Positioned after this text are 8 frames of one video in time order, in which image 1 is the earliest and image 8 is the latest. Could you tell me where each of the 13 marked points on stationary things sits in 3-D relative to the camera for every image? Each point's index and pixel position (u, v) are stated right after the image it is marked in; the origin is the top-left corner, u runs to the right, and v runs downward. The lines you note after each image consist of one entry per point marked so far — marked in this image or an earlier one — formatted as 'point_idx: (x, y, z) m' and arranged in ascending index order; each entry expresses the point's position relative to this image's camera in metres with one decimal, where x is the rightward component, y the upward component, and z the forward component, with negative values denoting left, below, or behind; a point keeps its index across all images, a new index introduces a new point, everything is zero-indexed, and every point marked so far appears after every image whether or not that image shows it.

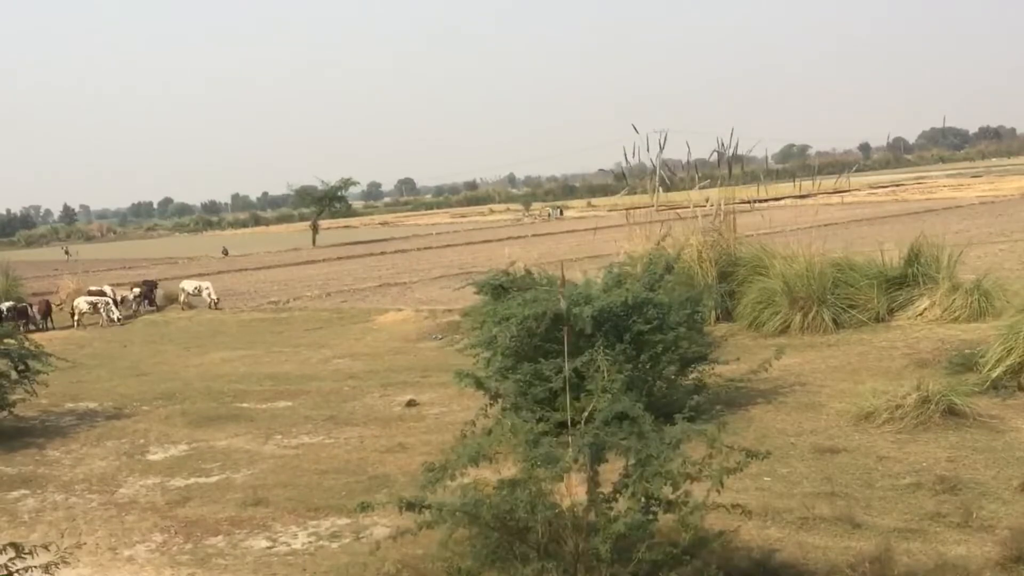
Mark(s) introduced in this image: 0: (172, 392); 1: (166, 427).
0: (-4.9, -1.5, +12.8) m
1: (-4.1, -1.7, +10.6) m
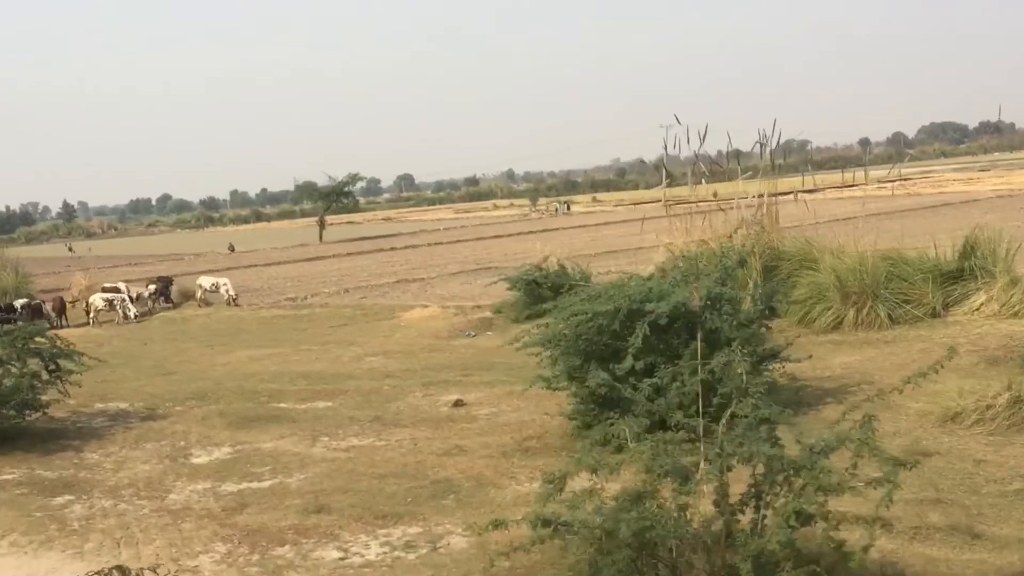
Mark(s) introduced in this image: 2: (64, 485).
0: (-4.3, -1.5, +12.5) m
1: (-3.5, -1.6, +10.2) m
2: (-4.2, -1.9, +8.4) m
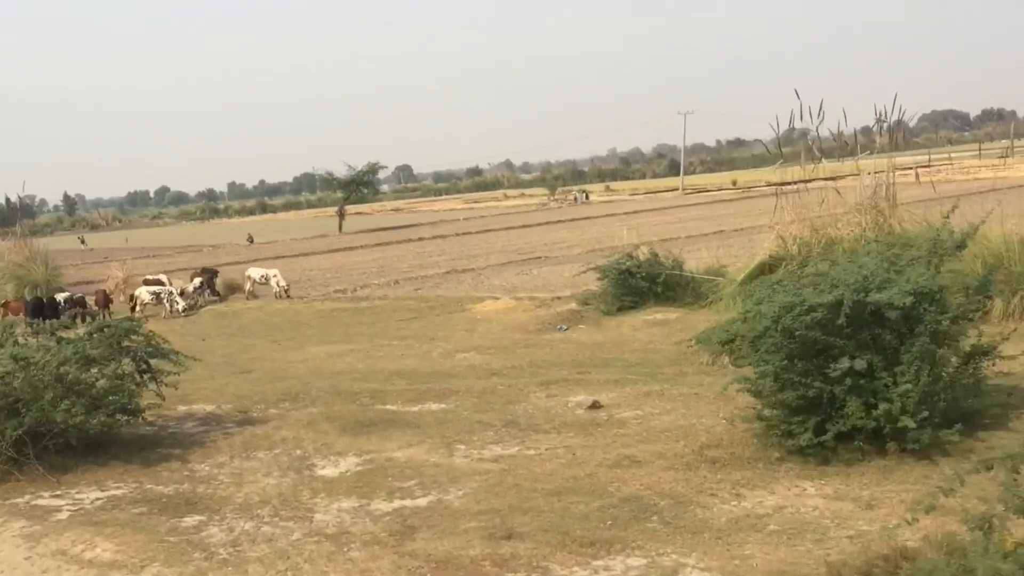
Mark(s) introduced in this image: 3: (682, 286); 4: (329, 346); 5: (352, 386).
0: (-2.8, -1.4, +11.6) m
1: (-2.0, -1.5, +9.3) m
2: (-2.7, -1.8, +7.5) m
3: (+2.8, 0.0, +14.6) m
4: (-3.1, -1.0, +14.7) m
5: (-2.1, -1.3, +11.6) m
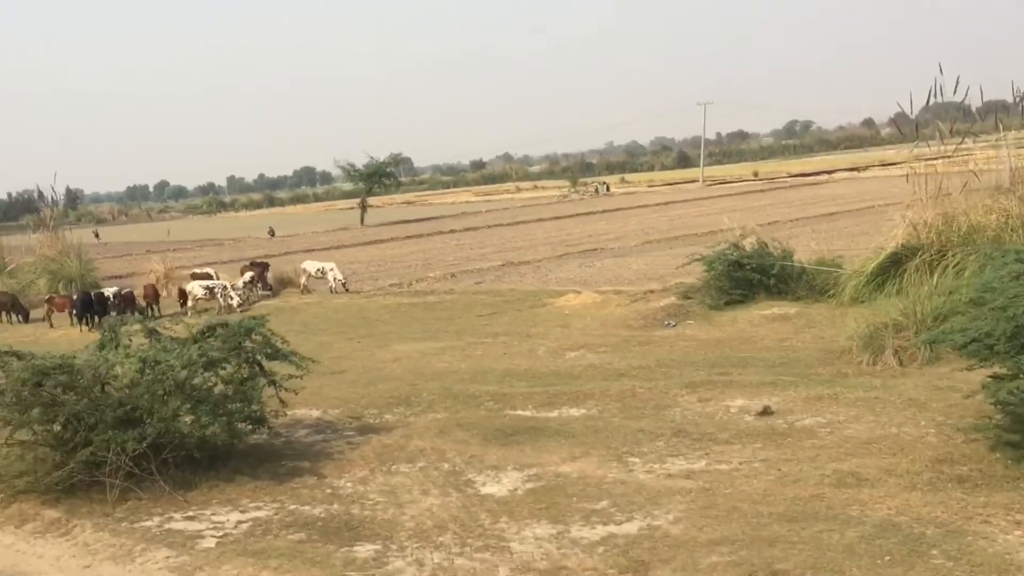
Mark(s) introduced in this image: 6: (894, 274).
0: (-1.3, -1.3, +10.6) m
1: (-0.5, -1.5, +8.4) m
2: (-1.2, -1.8, +6.5) m
3: (+4.3, +0.2, +13.7) m
4: (-1.5, -0.9, +13.8) m
5: (-0.5, -1.2, +10.7) m
6: (+5.5, +0.2, +12.6) m
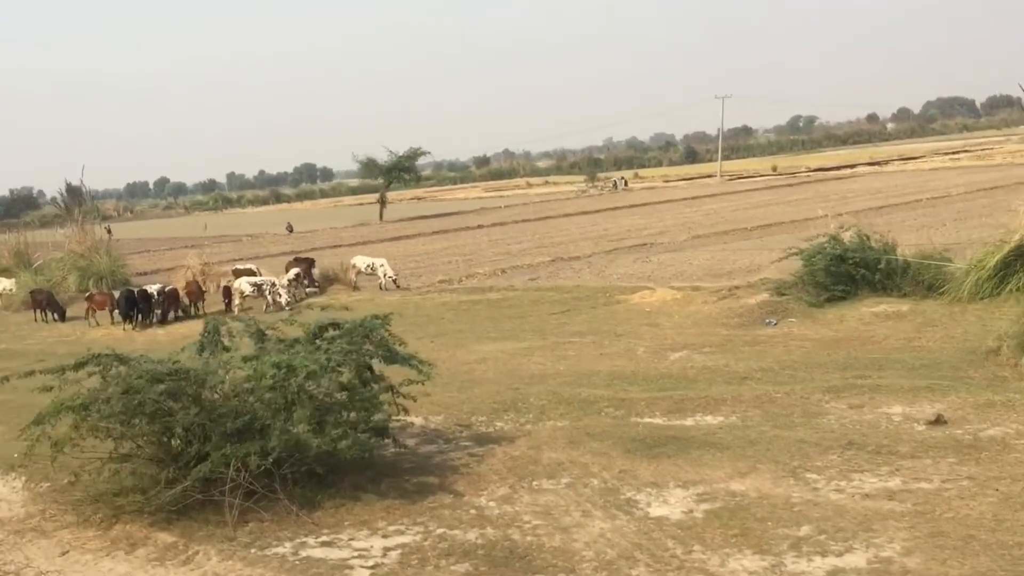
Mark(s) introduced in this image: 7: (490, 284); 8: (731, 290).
0: (0.0, -1.2, +9.8) m
1: (+0.7, -1.4, +7.6) m
2: (0.0, -1.7, +5.8) m
3: (+5.6, +0.2, +12.9) m
4: (-0.2, -0.8, +13.0) m
5: (+0.7, -1.2, +9.9) m
6: (+6.7, +0.3, +11.8) m
7: (-0.5, +0.1, +19.8) m
8: (+3.6, 0.0, +14.5) m
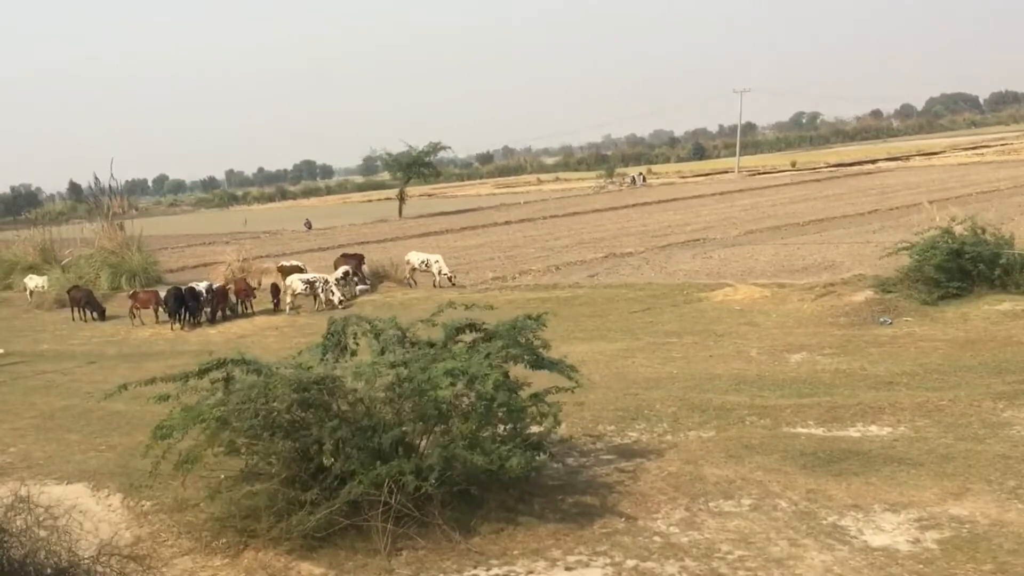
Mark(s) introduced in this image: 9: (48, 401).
0: (+1.2, -1.2, +9.1) m
1: (+2.0, -1.4, +6.8) m
2: (+1.2, -1.7, +5.0) m
3: (+6.9, +0.3, +12.1) m
4: (+1.0, -0.8, +12.2) m
5: (+2.0, -1.1, +9.1) m
6: (+8.0, +0.3, +11.0) m
7: (+0.8, +0.1, +19.0) m
8: (+4.8, 0.0, +13.7) m
9: (-6.2, -1.5, +11.9) m
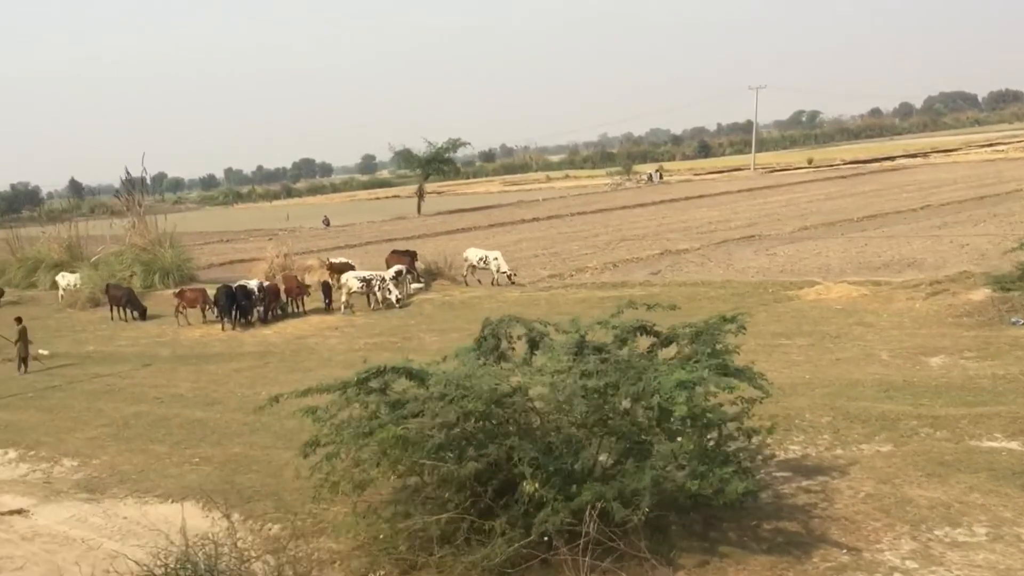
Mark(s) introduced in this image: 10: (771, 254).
0: (+2.5, -1.2, +8.3) m
1: (+3.2, -1.4, +6.0) m
2: (+2.5, -1.7, +4.2) m
3: (+8.1, +0.3, +11.3) m
4: (+2.3, -0.7, +11.4) m
5: (+3.2, -1.1, +8.3) m
6: (+9.2, +0.3, +10.2) m
7: (+2.1, +0.2, +18.2) m
8: (+6.1, 0.0, +12.9) m
9: (-5.0, -1.5, +11.1) m
10: (+5.8, +0.8, +20.0) m
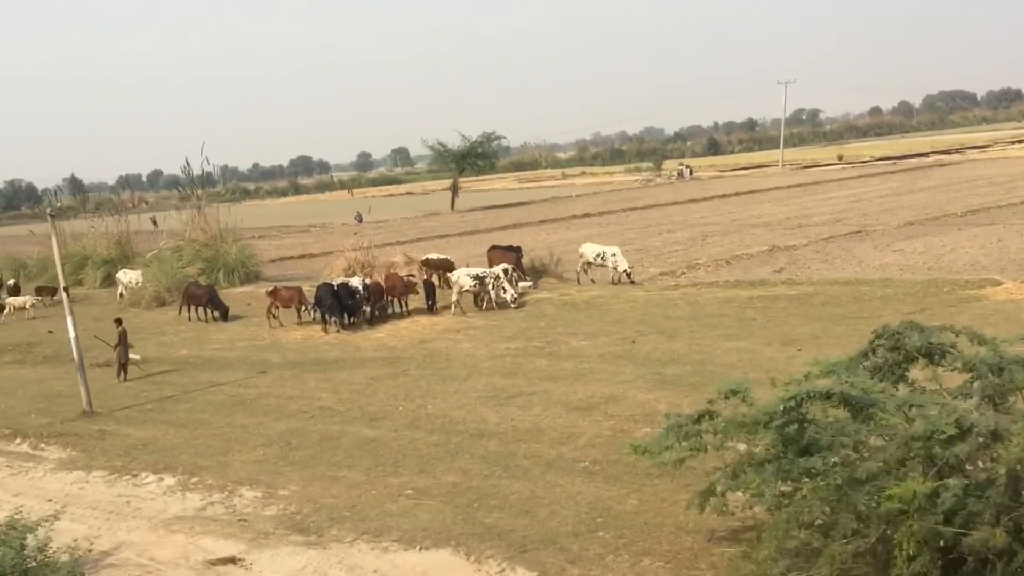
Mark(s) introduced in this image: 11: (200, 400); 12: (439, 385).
0: (+4.7, -1.2, +6.9) m
1: (+5.4, -1.4, +4.6) m
2: (+4.7, -1.7, +2.8) m
3: (+10.3, +0.3, +9.8) m
4: (+4.5, -0.7, +10.0) m
5: (+5.4, -1.1, +6.9) m
6: (+11.4, +0.3, +8.8) m
7: (+4.3, +0.2, +16.8) m
8: (+8.3, +0.1, +11.5) m
9: (-2.8, -1.5, +9.8) m
10: (+8.0, +0.8, +18.6) m
11: (-4.0, -1.4, +11.2) m
12: (-0.9, -1.2, +10.9) m
